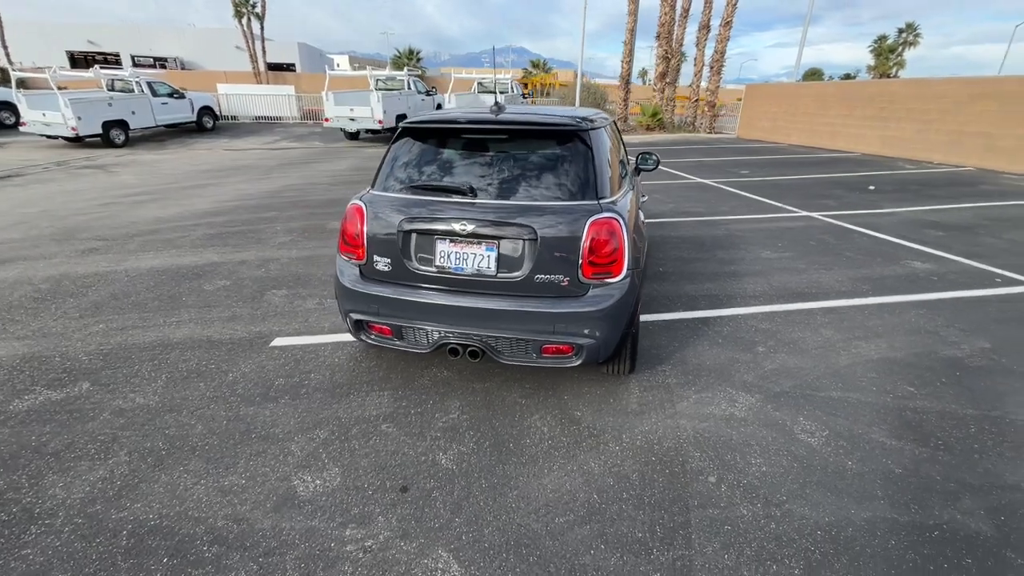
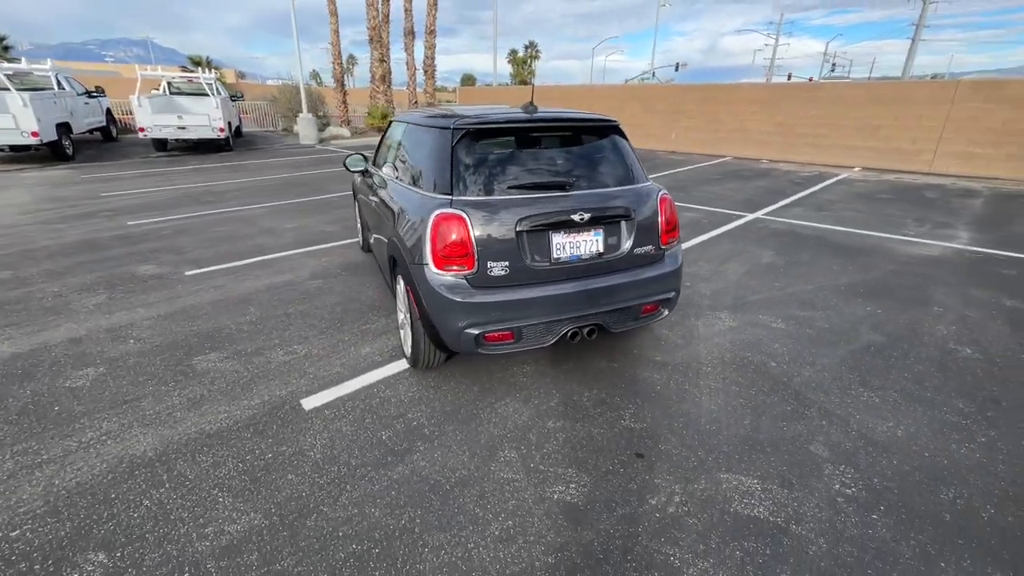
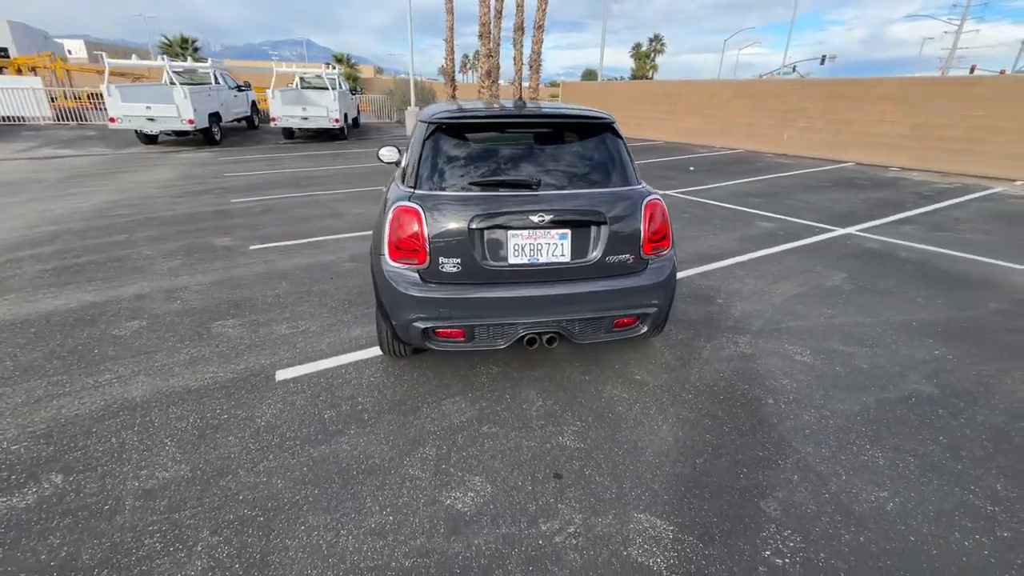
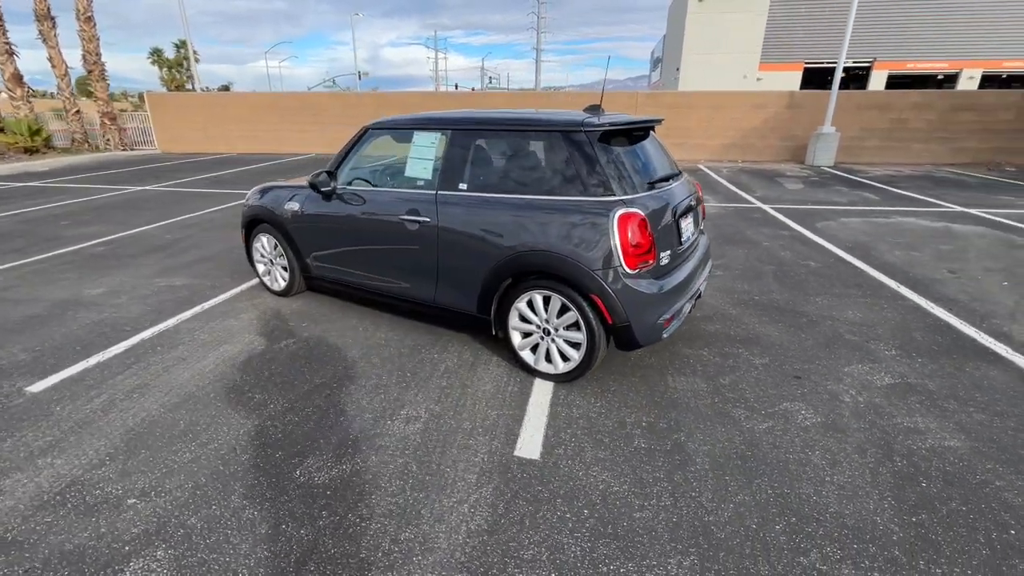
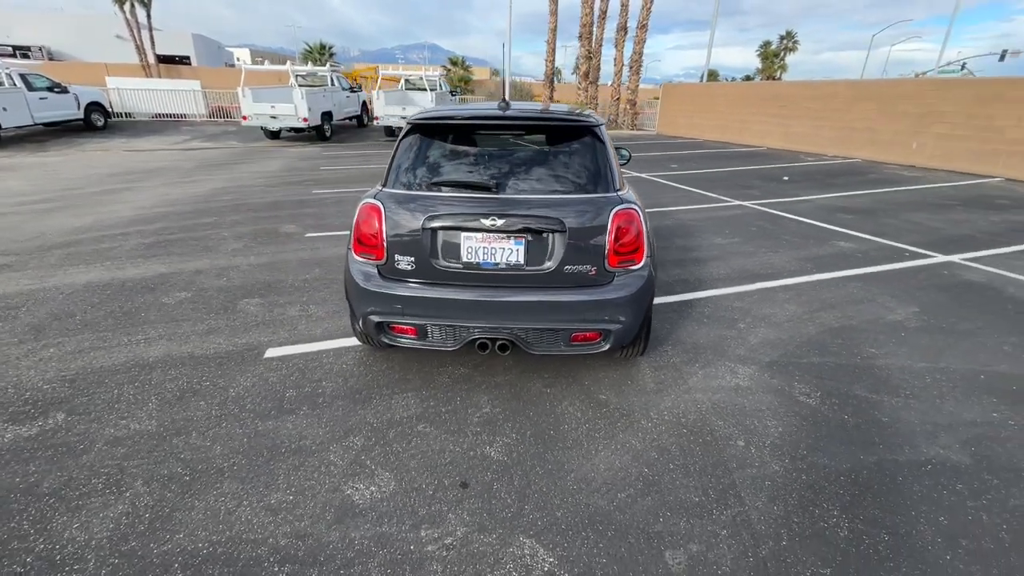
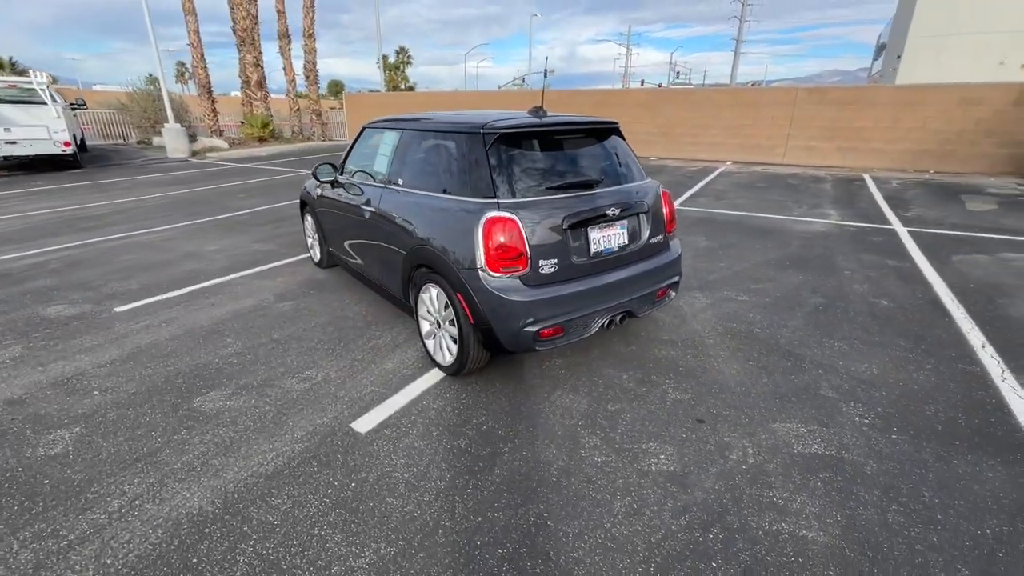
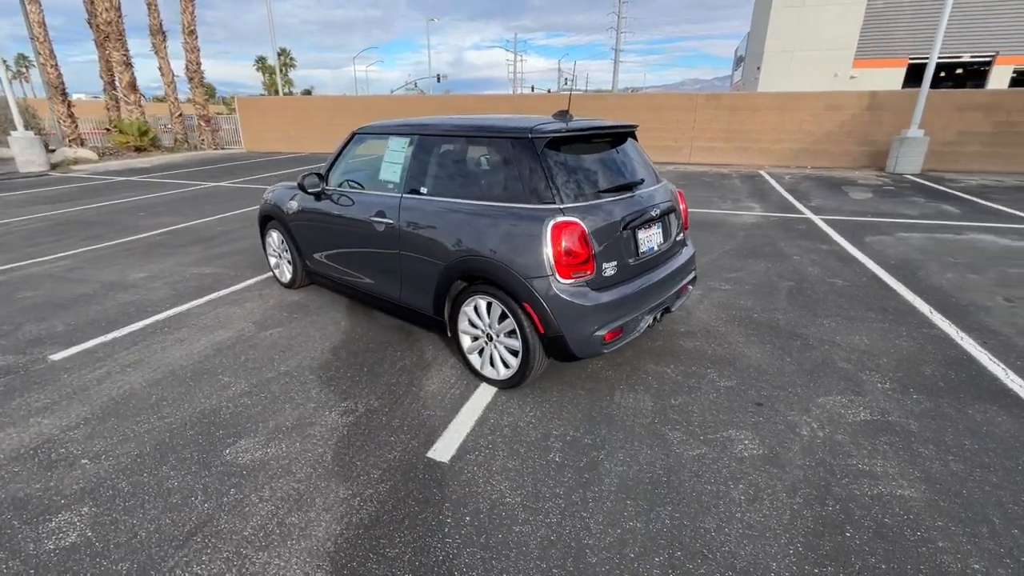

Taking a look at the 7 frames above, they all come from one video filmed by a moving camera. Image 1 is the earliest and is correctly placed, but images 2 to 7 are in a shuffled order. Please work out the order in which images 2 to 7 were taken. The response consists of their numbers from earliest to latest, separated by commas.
5, 3, 2, 6, 7, 4
